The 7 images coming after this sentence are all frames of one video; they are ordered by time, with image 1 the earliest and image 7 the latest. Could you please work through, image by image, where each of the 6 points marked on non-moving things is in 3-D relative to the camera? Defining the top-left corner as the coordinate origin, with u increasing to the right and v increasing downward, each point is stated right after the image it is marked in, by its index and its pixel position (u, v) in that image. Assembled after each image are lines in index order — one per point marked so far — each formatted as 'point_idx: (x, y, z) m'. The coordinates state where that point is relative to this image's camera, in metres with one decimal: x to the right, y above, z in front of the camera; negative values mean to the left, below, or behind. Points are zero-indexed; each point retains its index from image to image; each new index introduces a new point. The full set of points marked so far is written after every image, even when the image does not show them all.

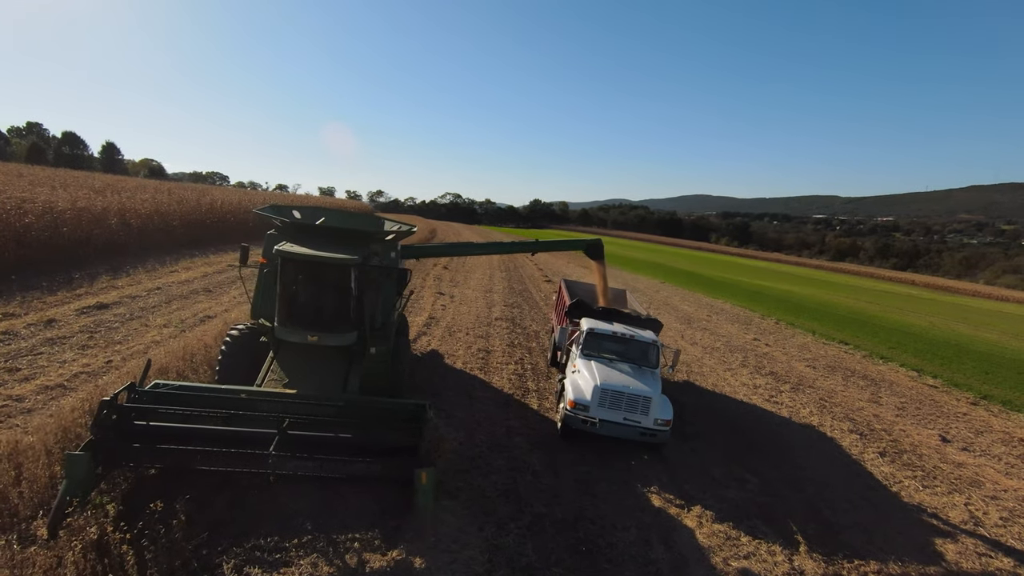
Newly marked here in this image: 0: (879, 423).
0: (+8.4, -3.1, +11.7) m
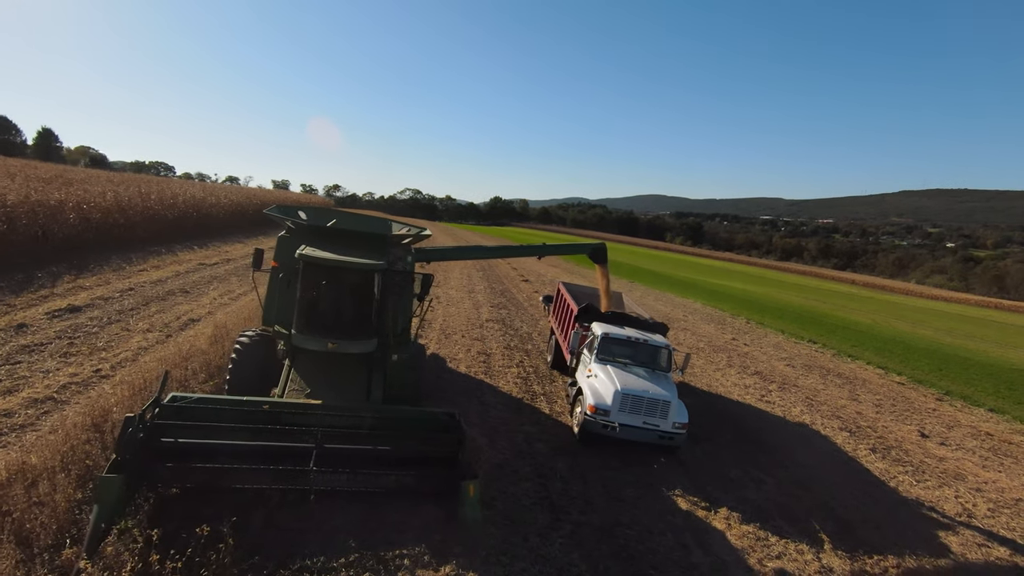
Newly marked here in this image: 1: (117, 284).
0: (+8.5, -3.2, +12.3) m
1: (-11.0, +0.1, +14.2) m
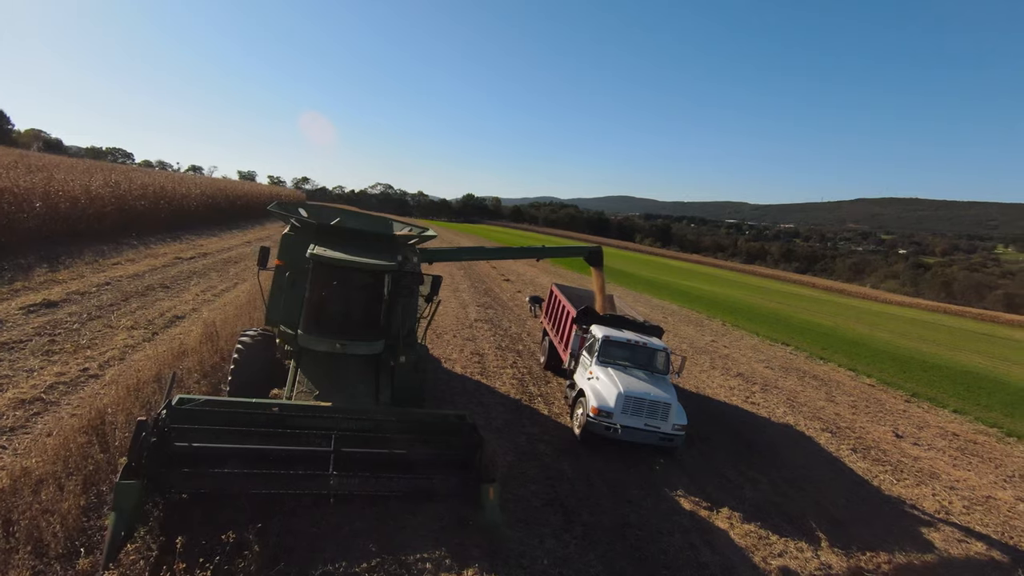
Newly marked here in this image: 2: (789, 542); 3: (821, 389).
0: (+8.3, -3.3, +12.8) m
1: (-11.2, +0.3, +13.6) m
2: (+3.8, -3.5, +7.0) m
3: (+9.4, -3.1, +15.5) m
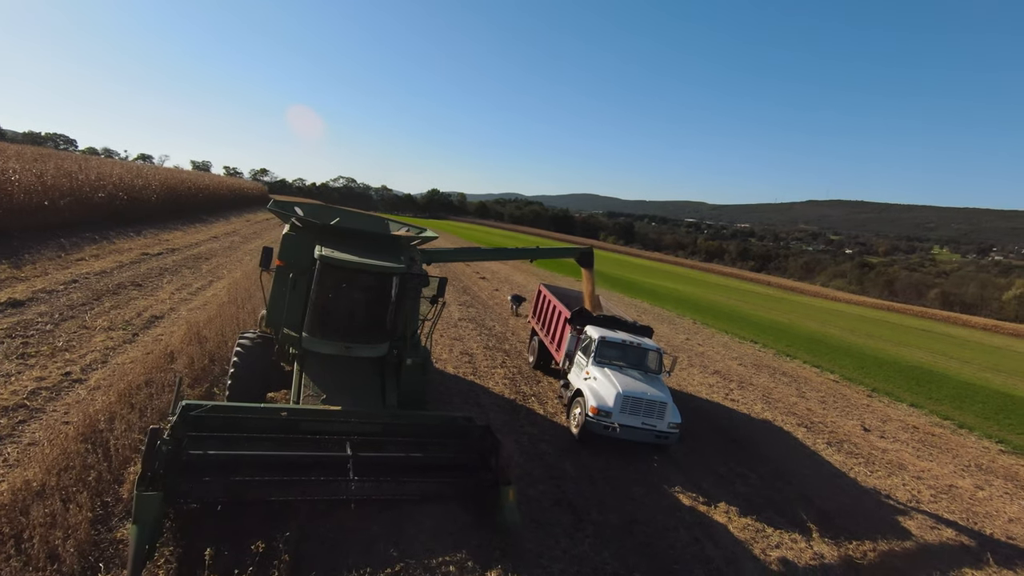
0: (+8.0, -3.4, +13.5) m
1: (-11.5, +0.3, +12.9) m
2: (+3.9, -3.6, +7.4) m
3: (+8.9, -3.1, +16.2) m
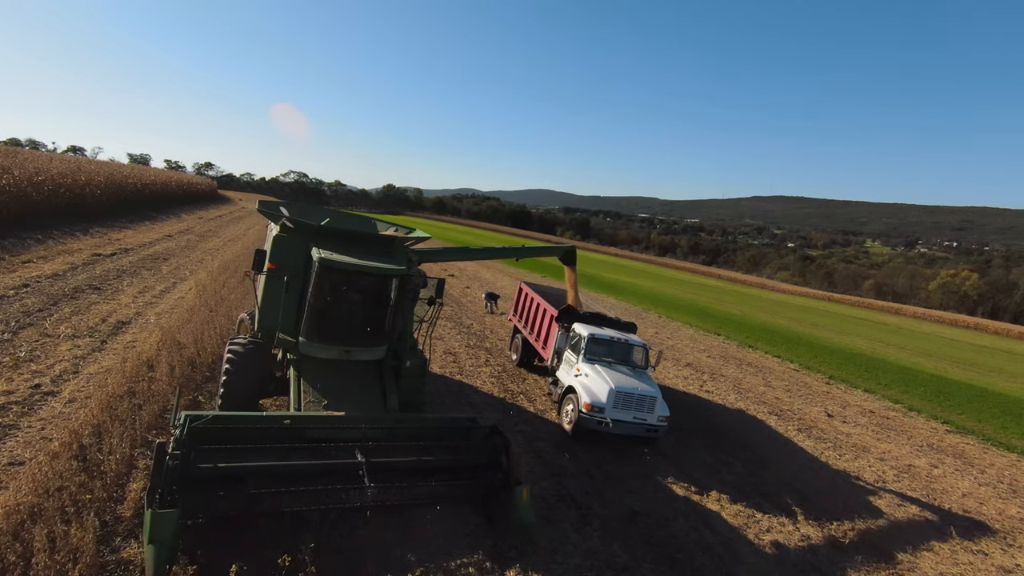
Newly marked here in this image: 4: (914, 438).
0: (+7.5, -3.2, +14.2) m
1: (-11.9, +0.2, +12.0) m
2: (+4.0, -3.5, +7.8) m
3: (+8.2, -2.9, +17.0) m
4: (+10.5, -3.9, +13.3) m
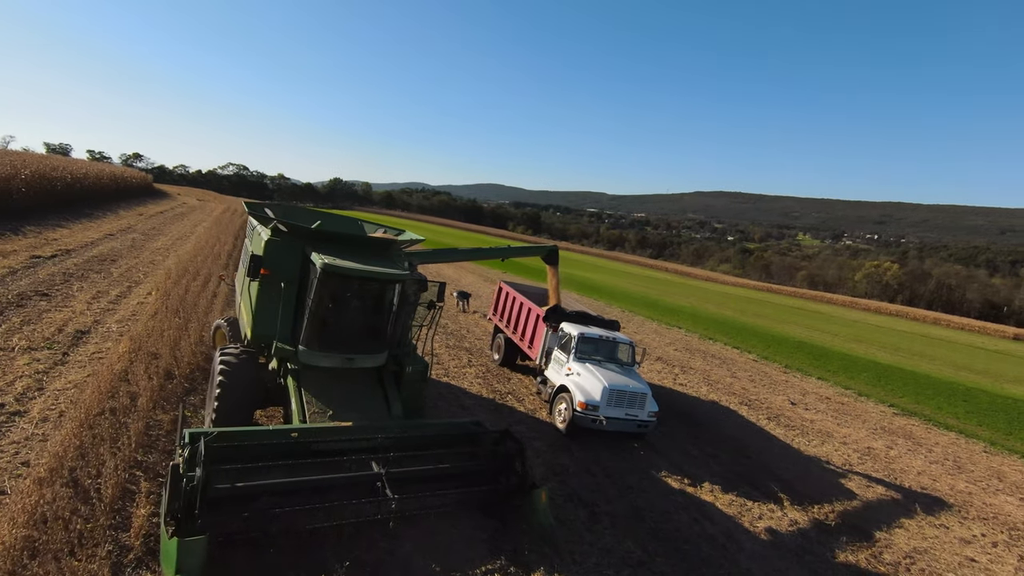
0: (+7.0, -3.1, +14.9) m
1: (-12.2, +0.1, +10.8) m
2: (+4.0, -3.5, +8.2) m
3: (+7.3, -2.8, +17.8) m
4: (+10.0, -3.7, +14.3) m
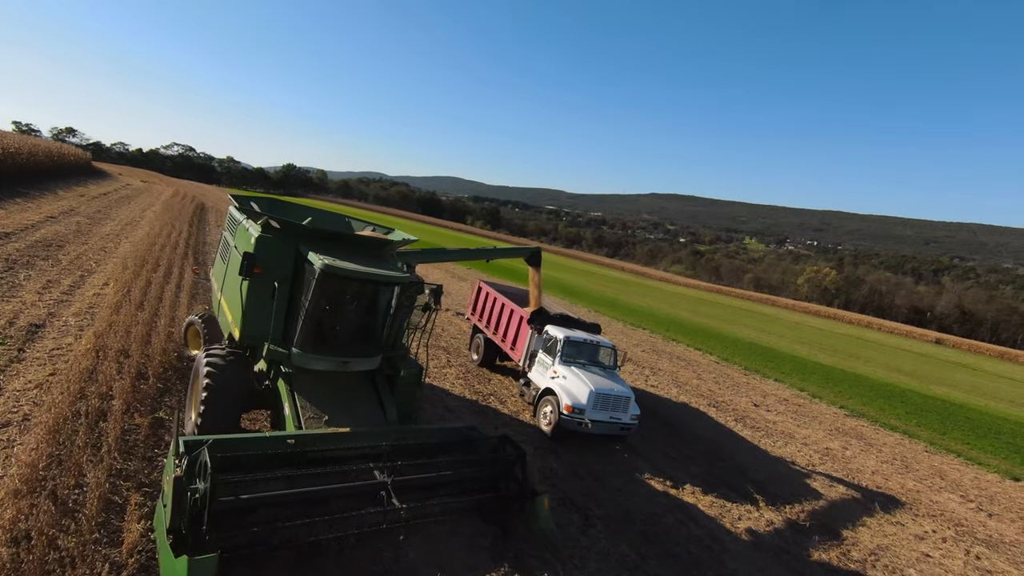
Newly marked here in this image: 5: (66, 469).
0: (+6.2, -3.3, +15.5) m
1: (-12.5, +0.3, +9.8) m
2: (+3.8, -3.7, +8.5) m
3: (+6.3, -2.9, +18.4) m
4: (+9.2, -4.0, +15.1) m
5: (-4.7, -1.9, +5.3) m
